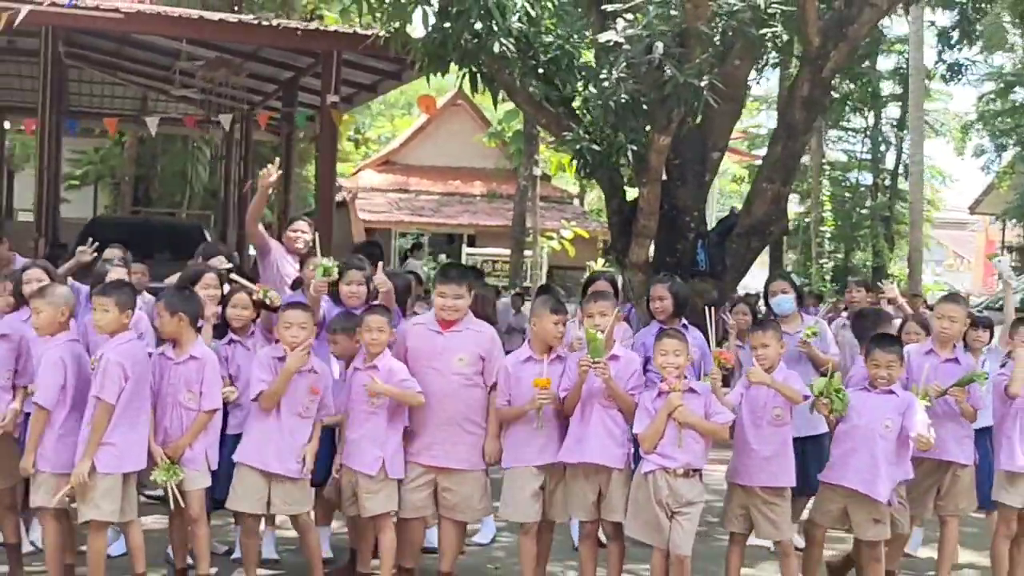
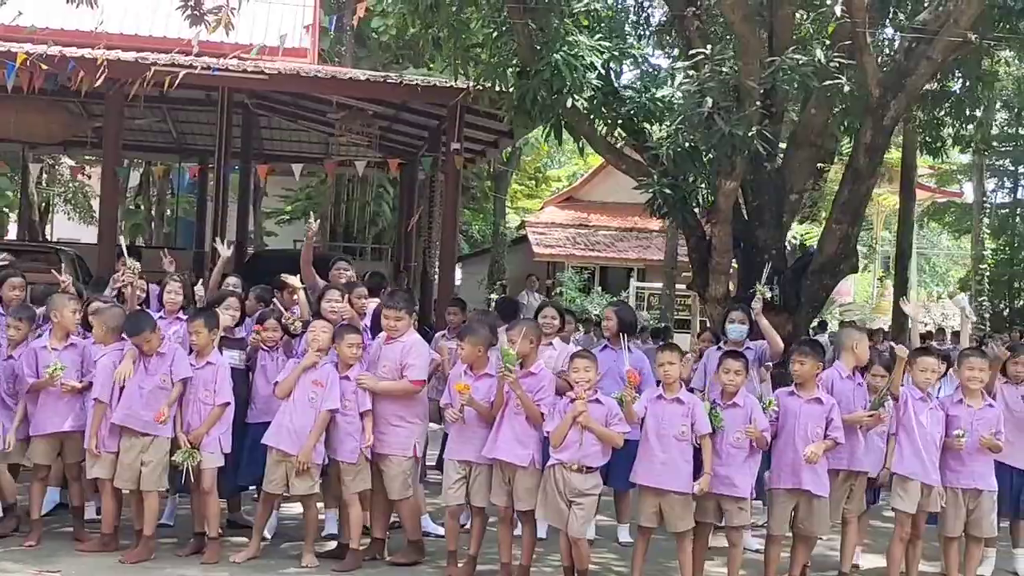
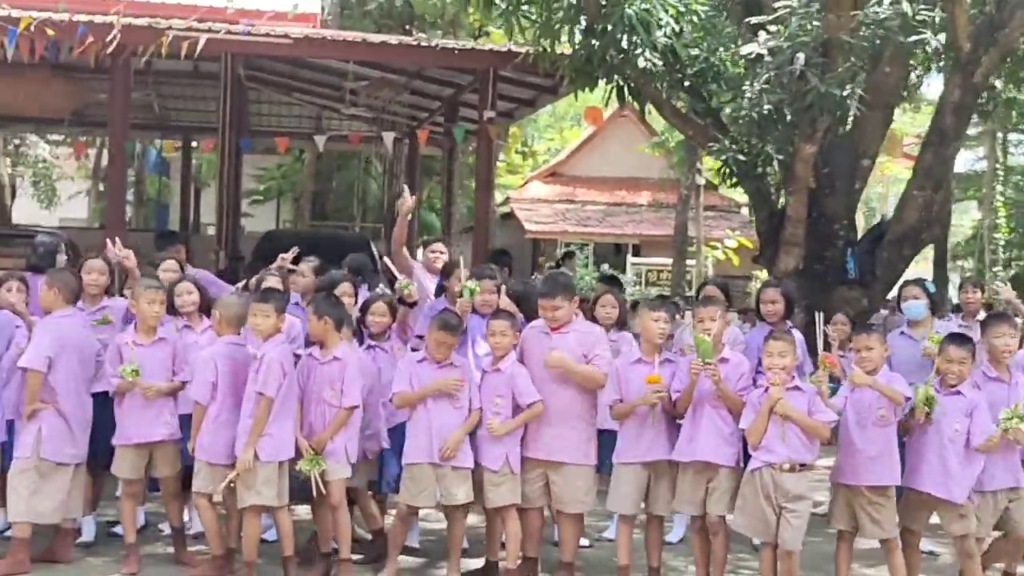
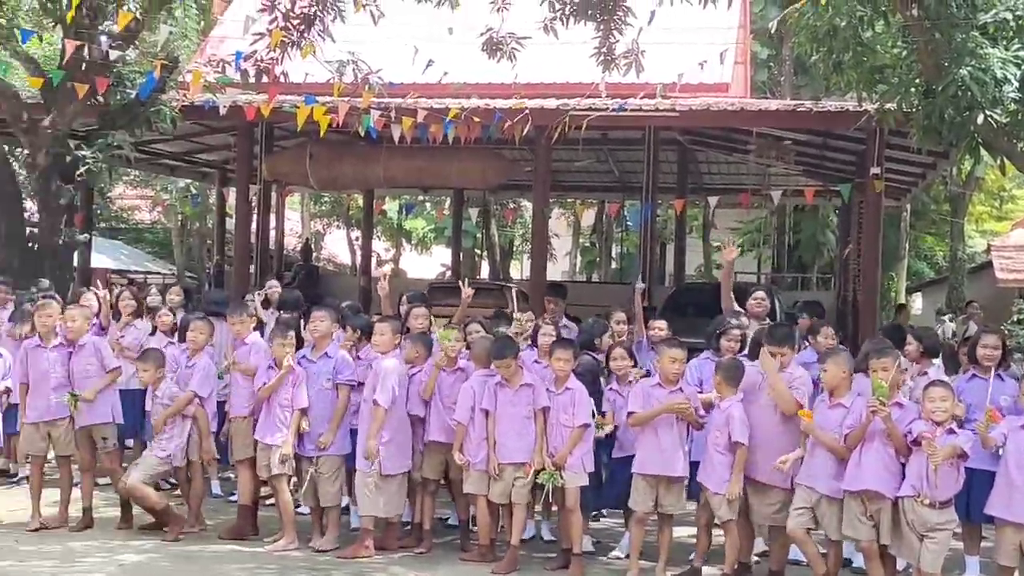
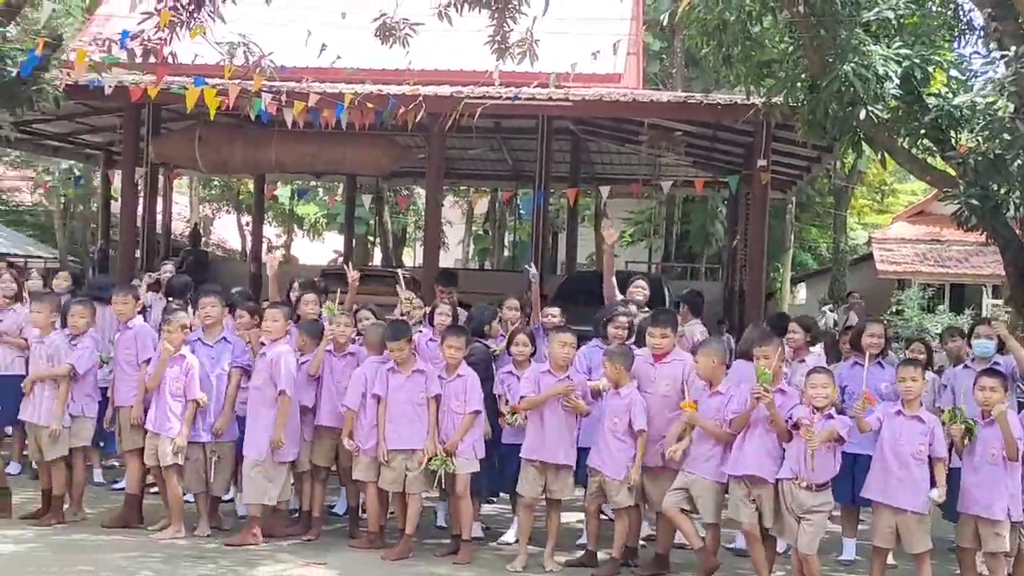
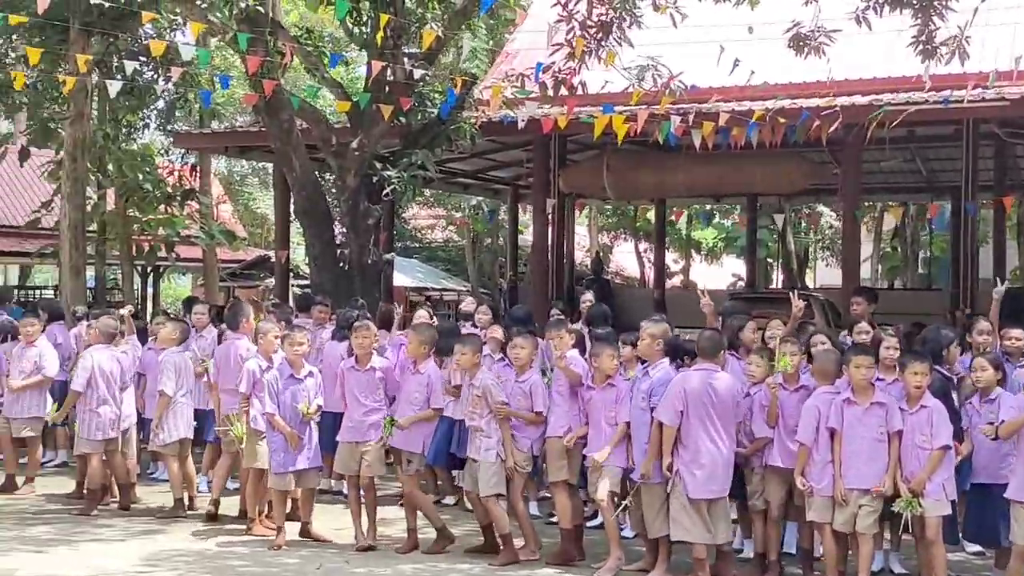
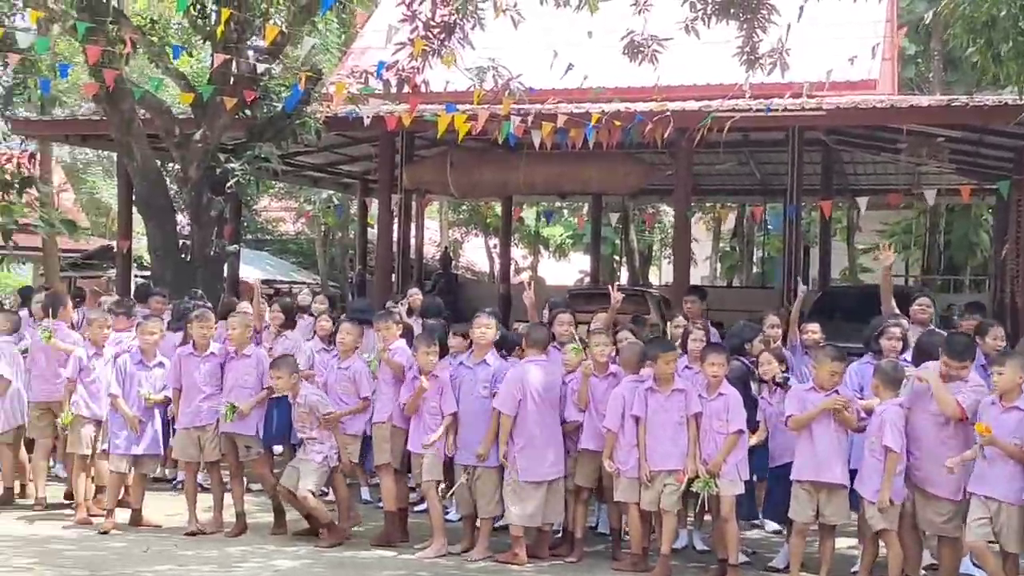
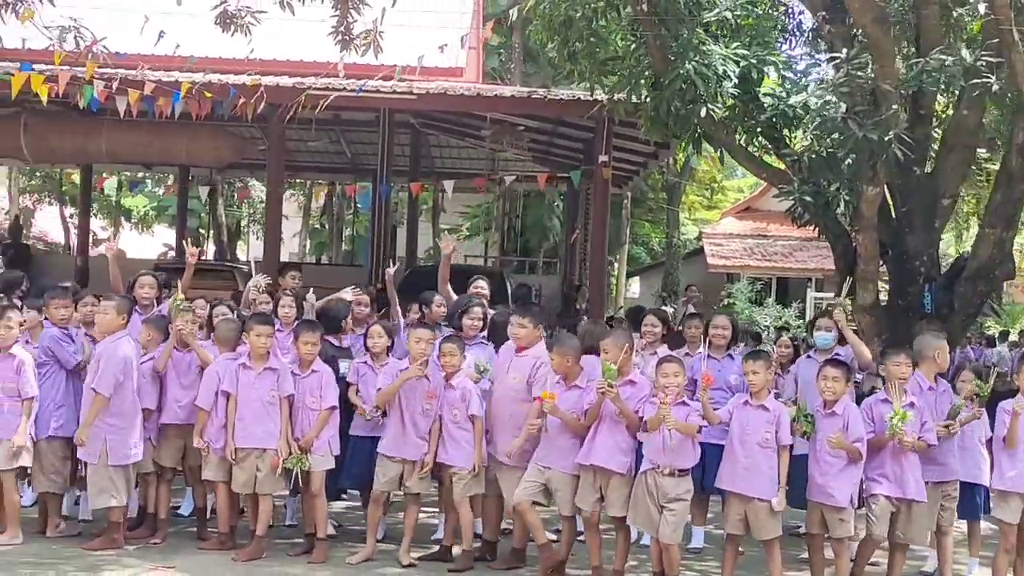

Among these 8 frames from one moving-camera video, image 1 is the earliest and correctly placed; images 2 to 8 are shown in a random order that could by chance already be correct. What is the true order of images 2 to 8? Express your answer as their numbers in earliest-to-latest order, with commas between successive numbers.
3, 2, 8, 5, 4, 7, 6
